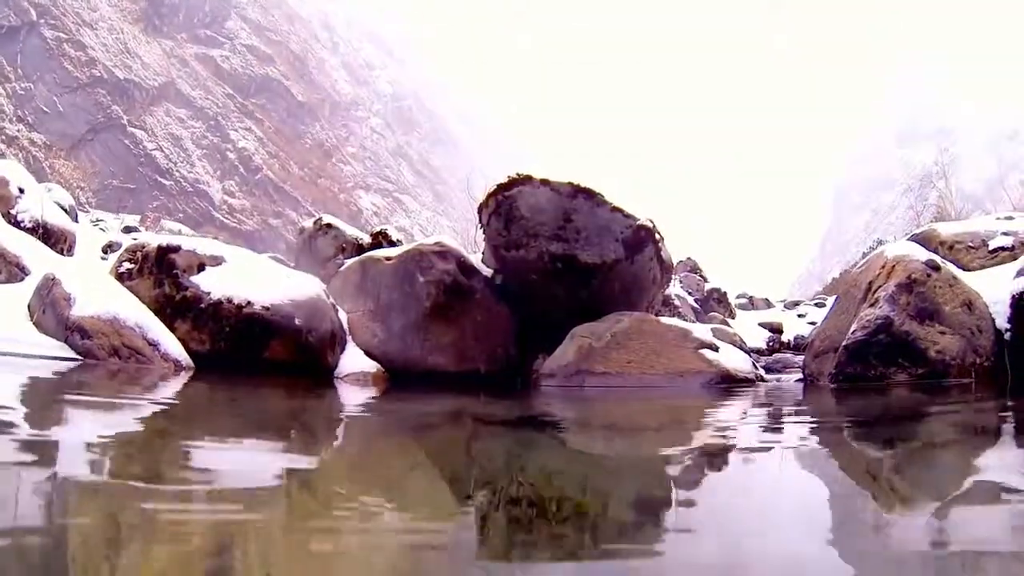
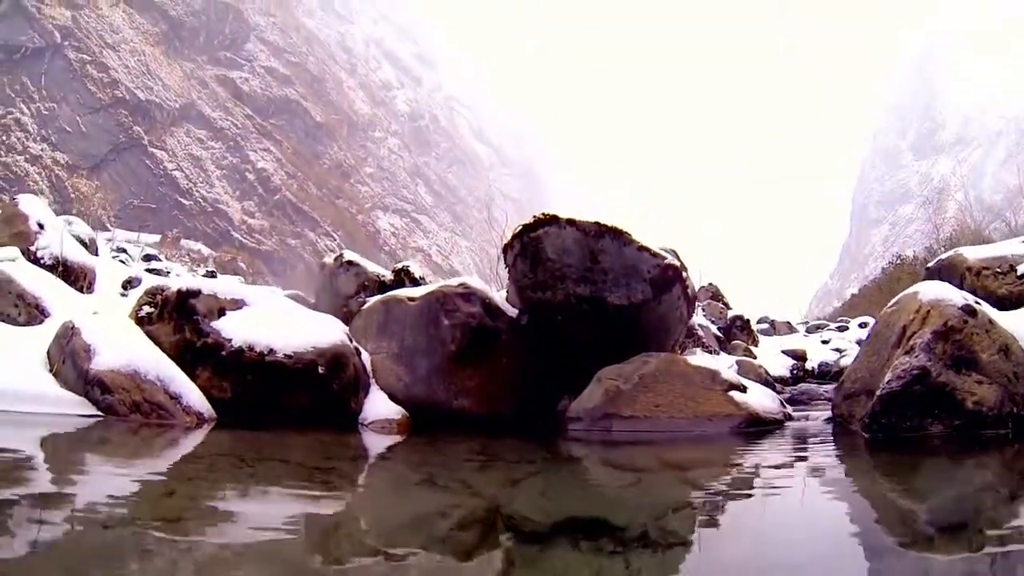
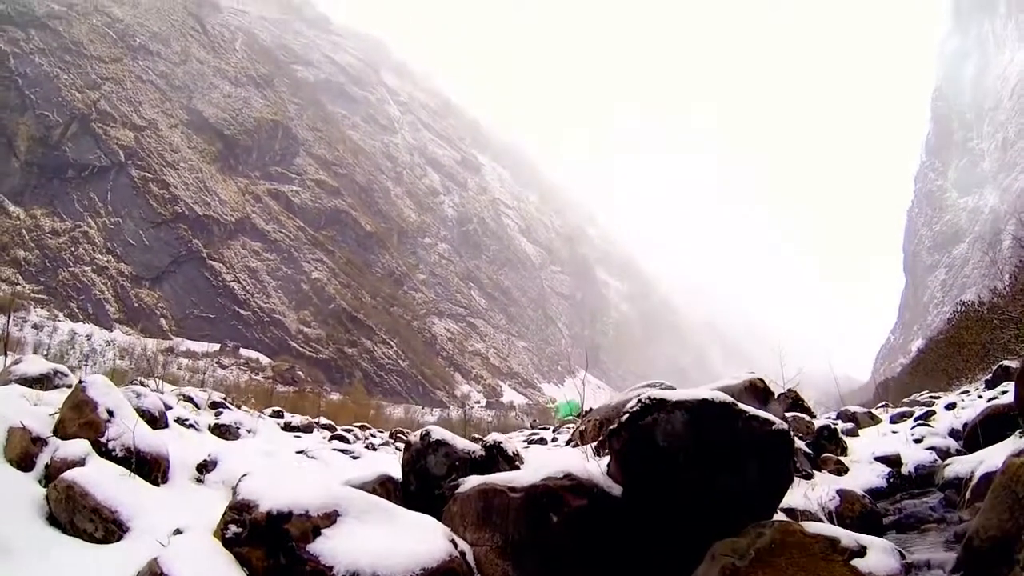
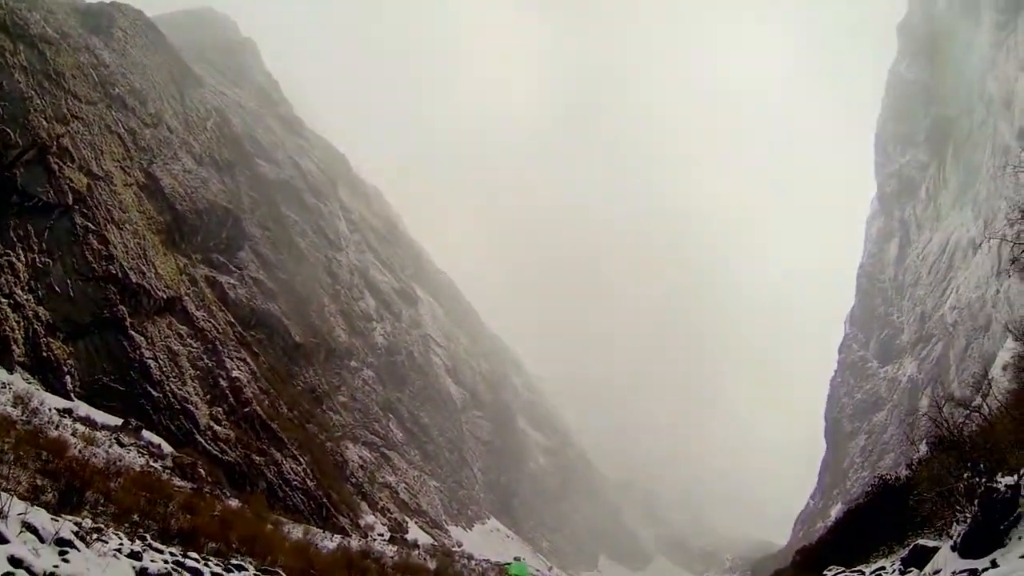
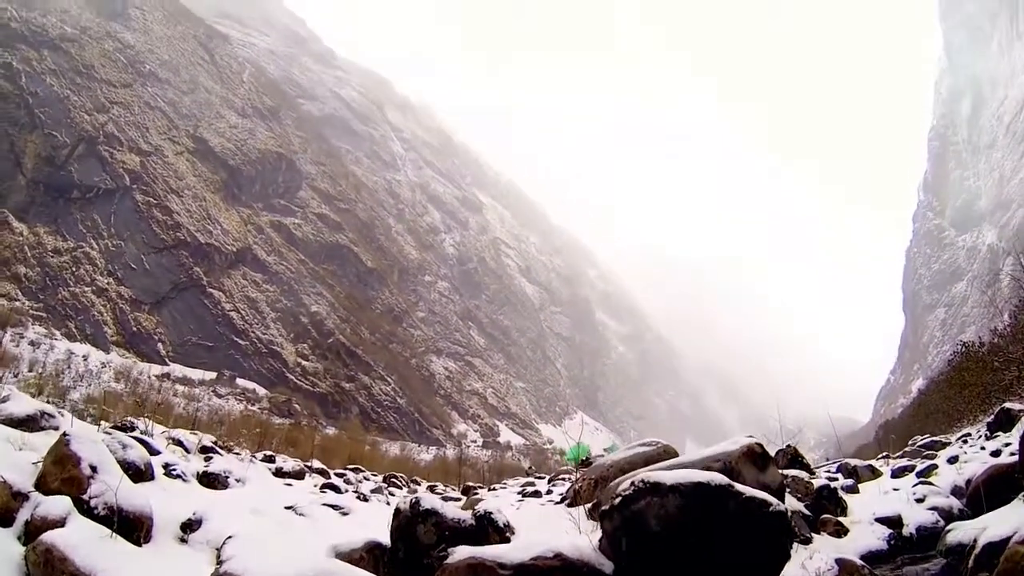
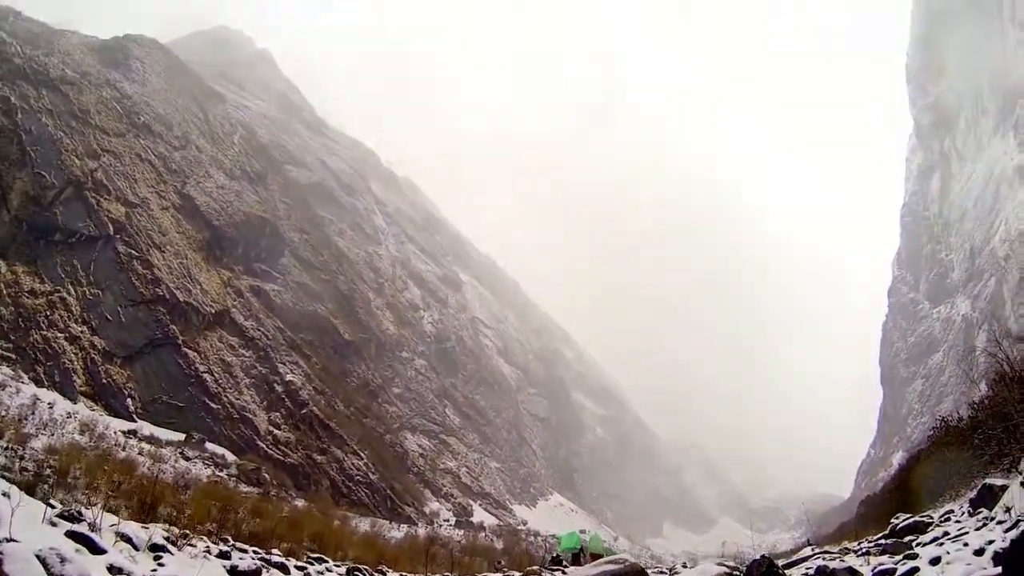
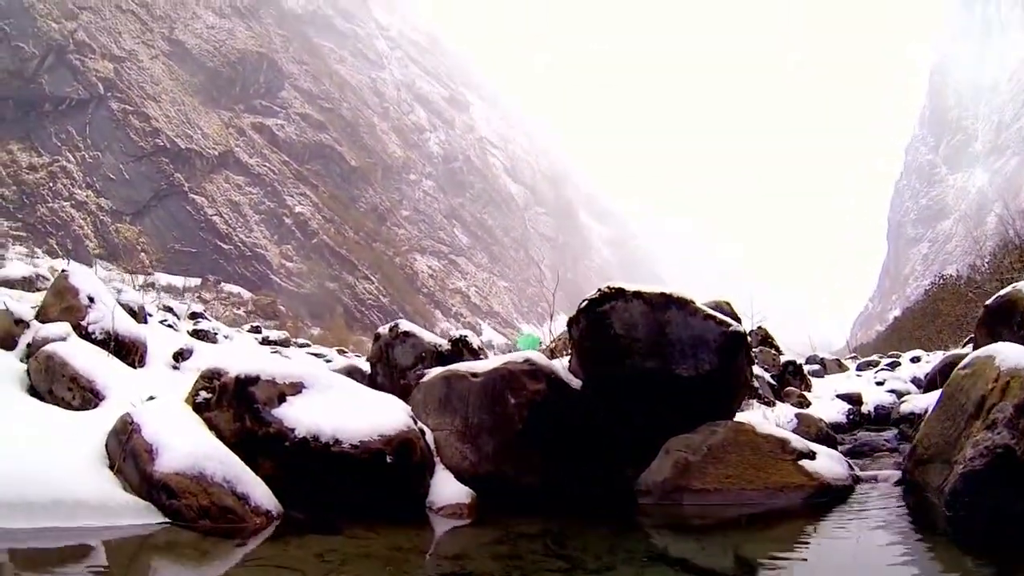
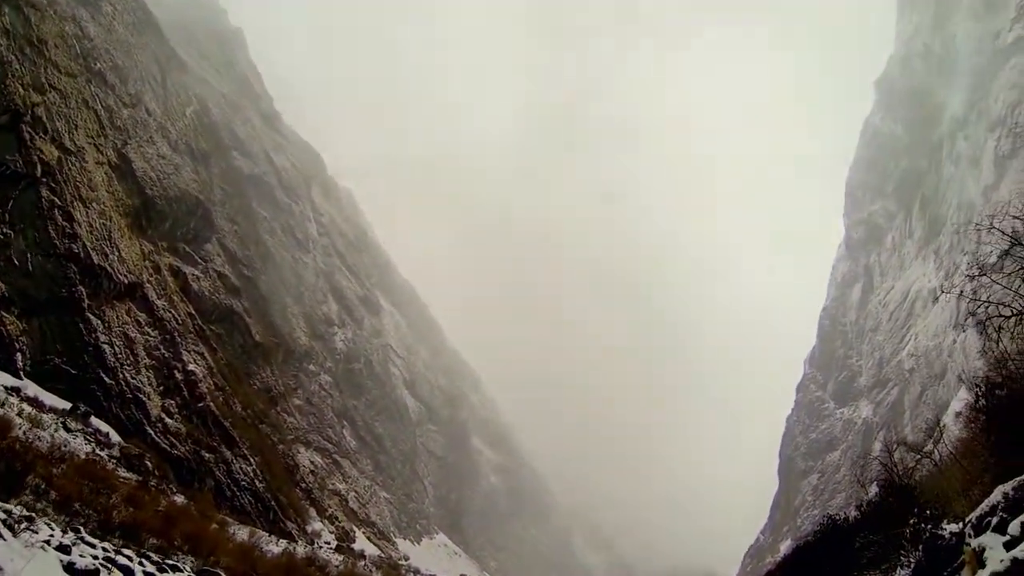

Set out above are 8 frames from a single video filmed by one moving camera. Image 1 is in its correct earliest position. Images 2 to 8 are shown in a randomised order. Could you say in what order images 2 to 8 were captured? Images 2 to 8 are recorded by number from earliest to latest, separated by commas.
2, 7, 3, 5, 6, 4, 8
